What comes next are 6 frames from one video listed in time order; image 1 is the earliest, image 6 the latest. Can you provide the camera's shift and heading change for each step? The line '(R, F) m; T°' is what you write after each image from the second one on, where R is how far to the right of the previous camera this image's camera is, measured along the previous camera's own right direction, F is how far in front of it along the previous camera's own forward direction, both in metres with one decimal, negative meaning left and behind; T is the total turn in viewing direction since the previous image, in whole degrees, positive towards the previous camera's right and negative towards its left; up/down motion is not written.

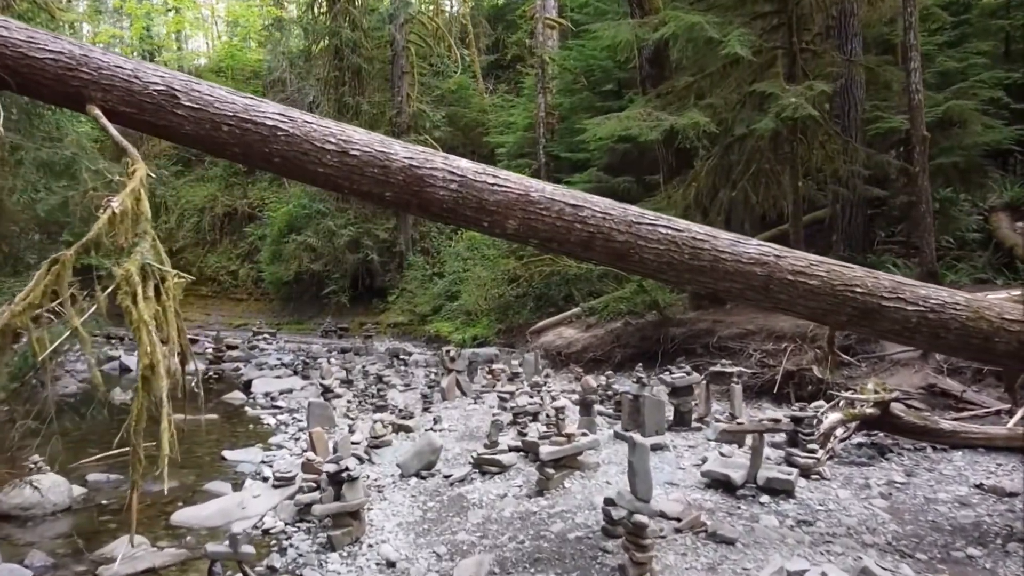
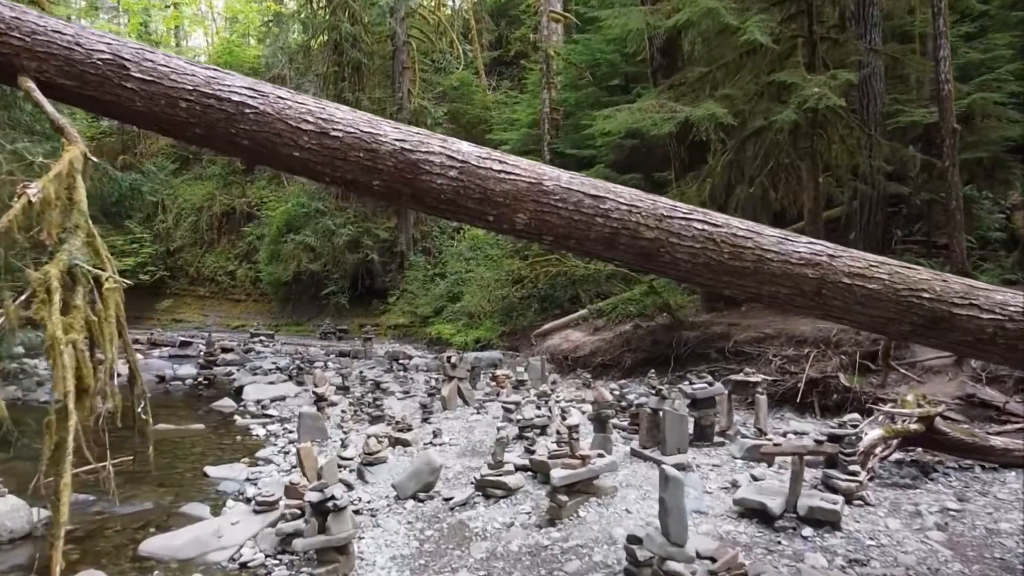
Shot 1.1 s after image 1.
(0.0, +0.5) m; 0°
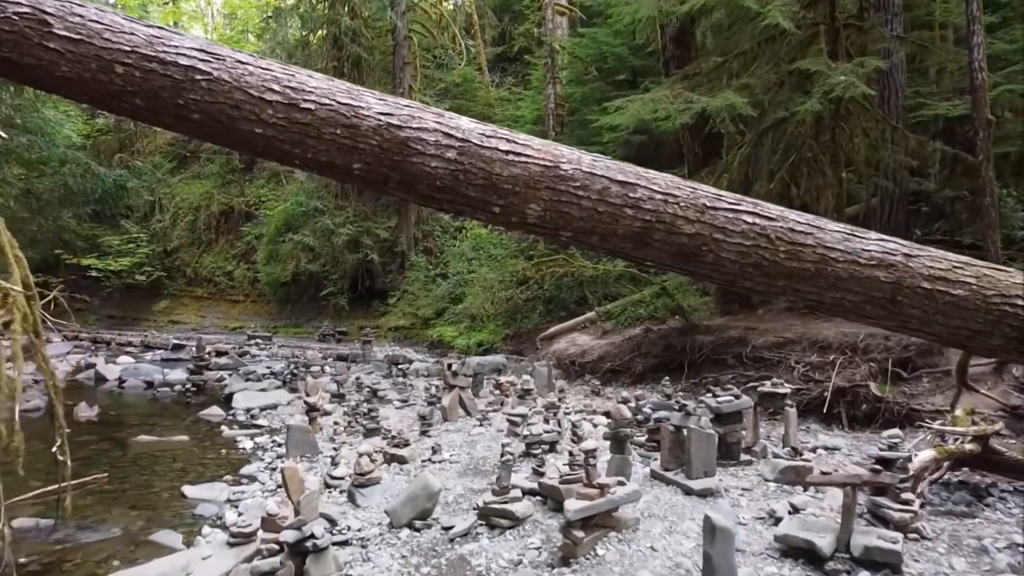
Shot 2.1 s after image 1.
(0.0, +0.5) m; 0°
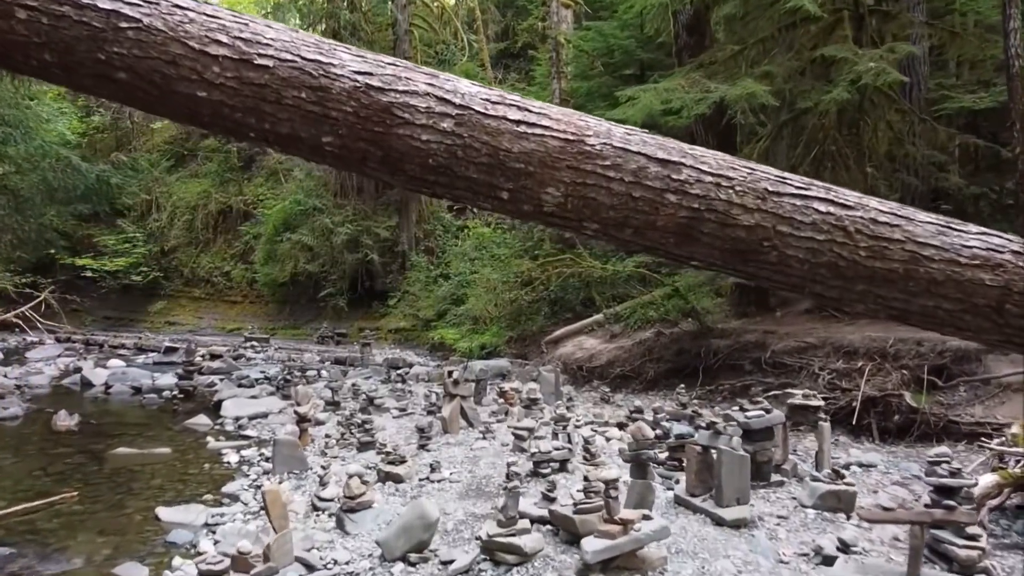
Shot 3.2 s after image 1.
(0.0, +0.5) m; 0°
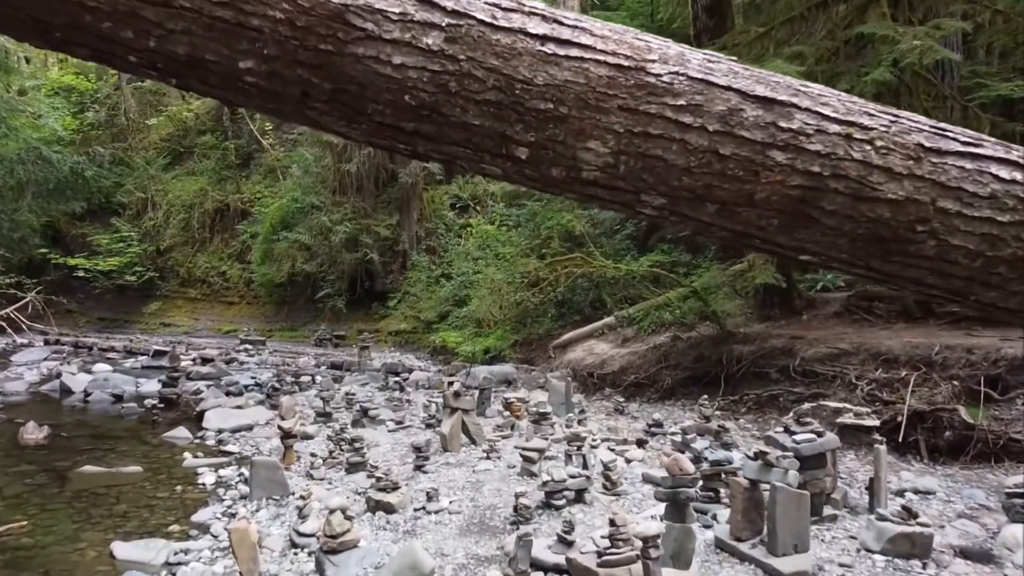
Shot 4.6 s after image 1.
(0.0, +0.6) m; 0°
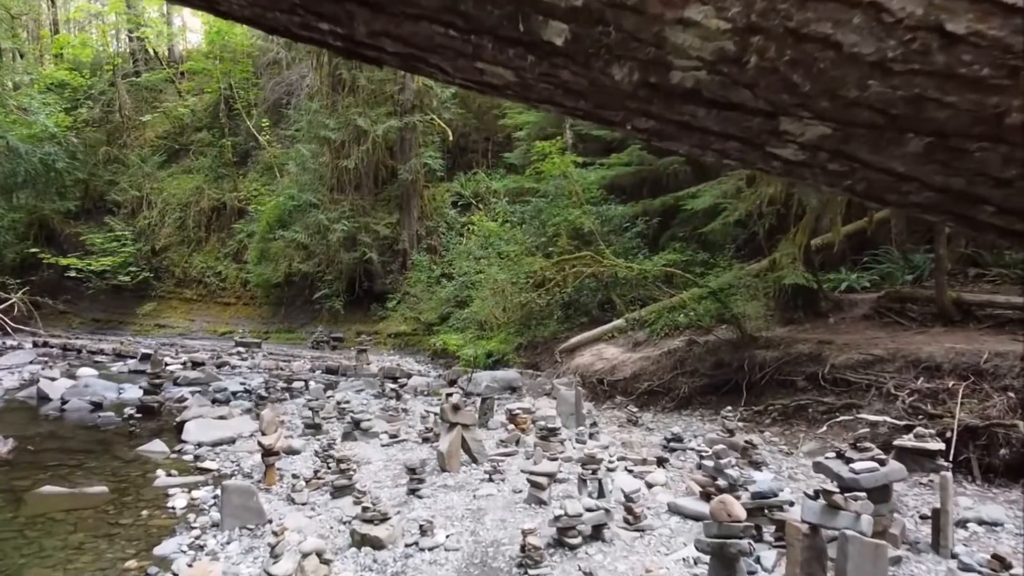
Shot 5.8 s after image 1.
(0.0, +0.6) m; 0°
